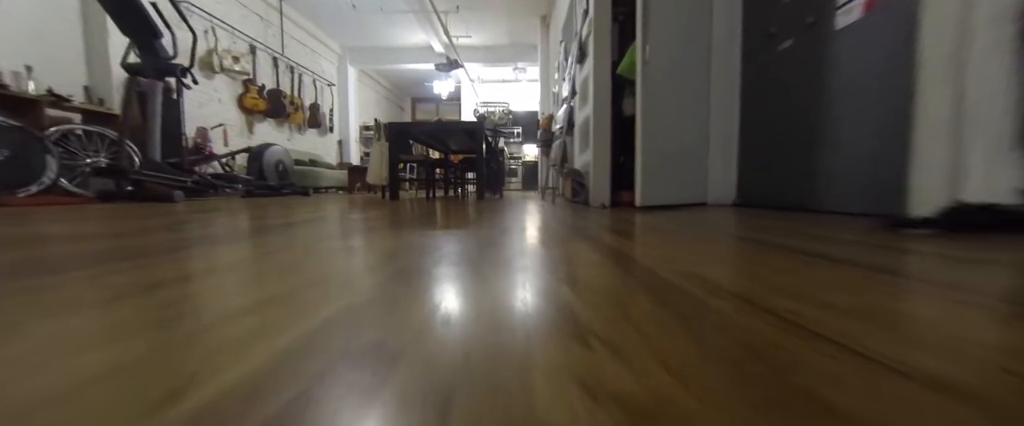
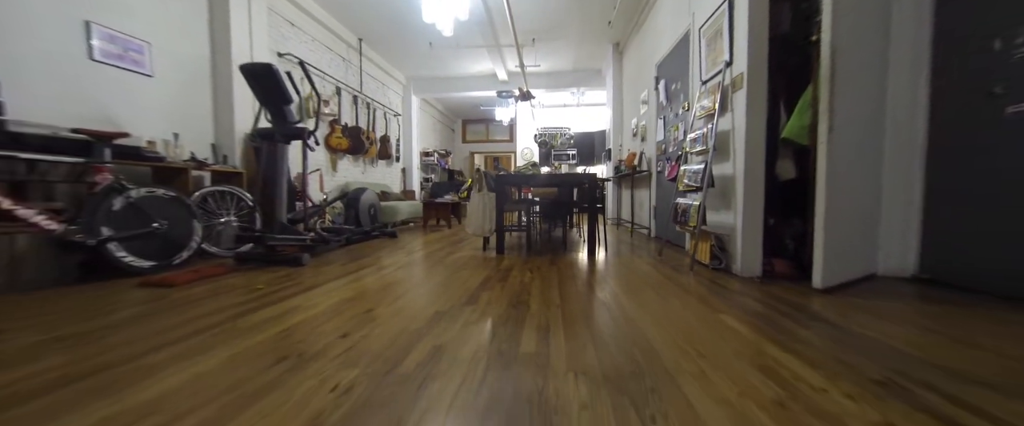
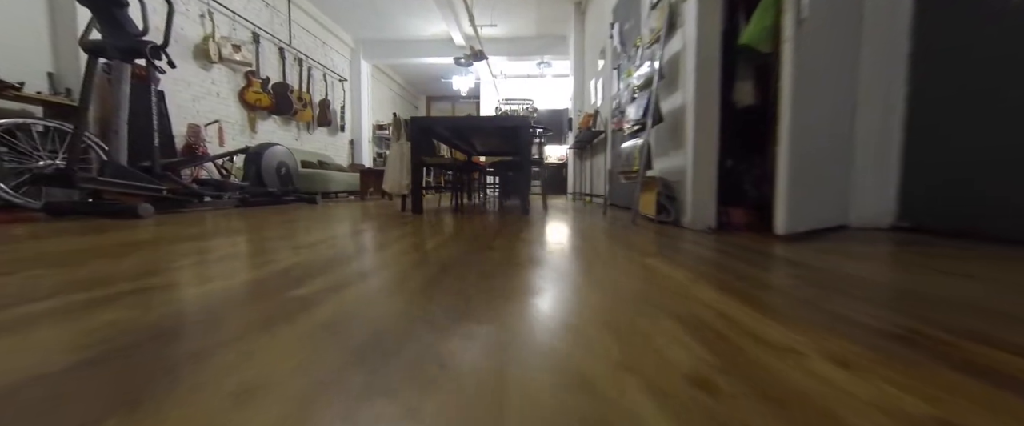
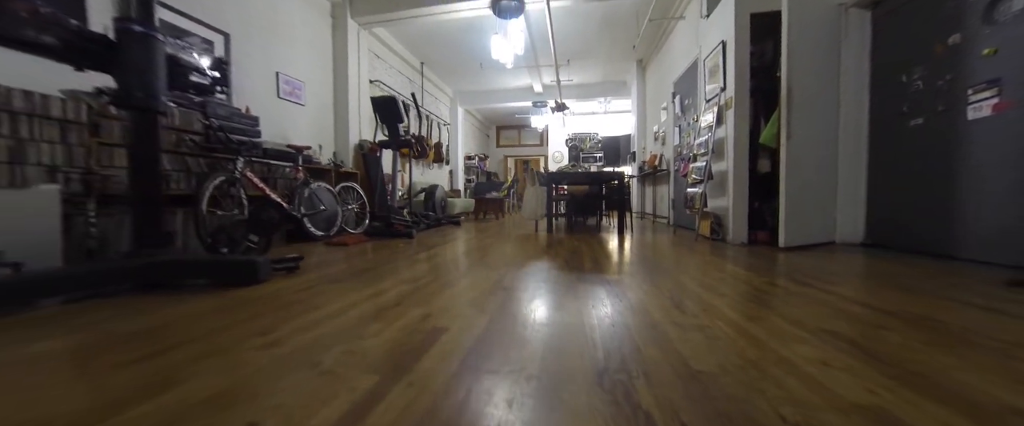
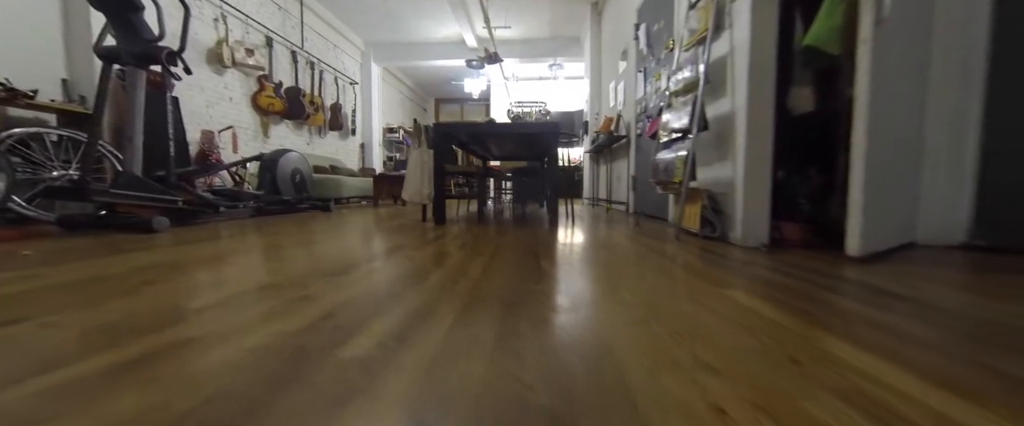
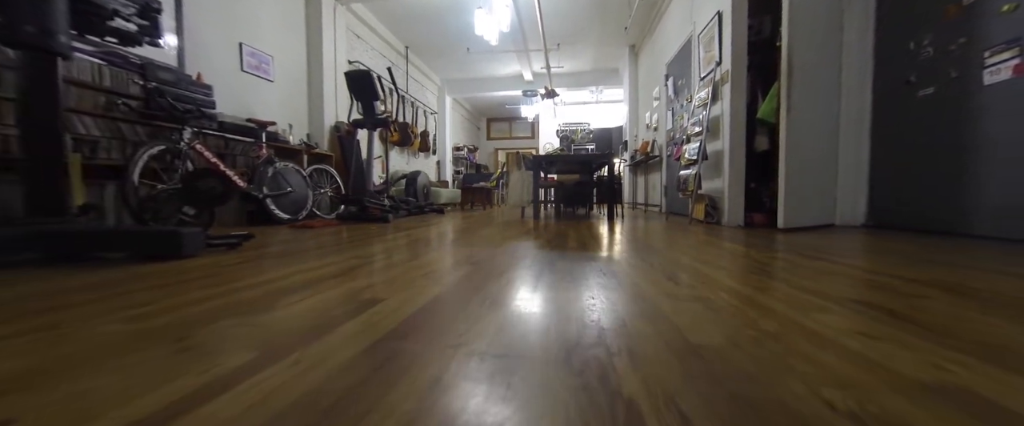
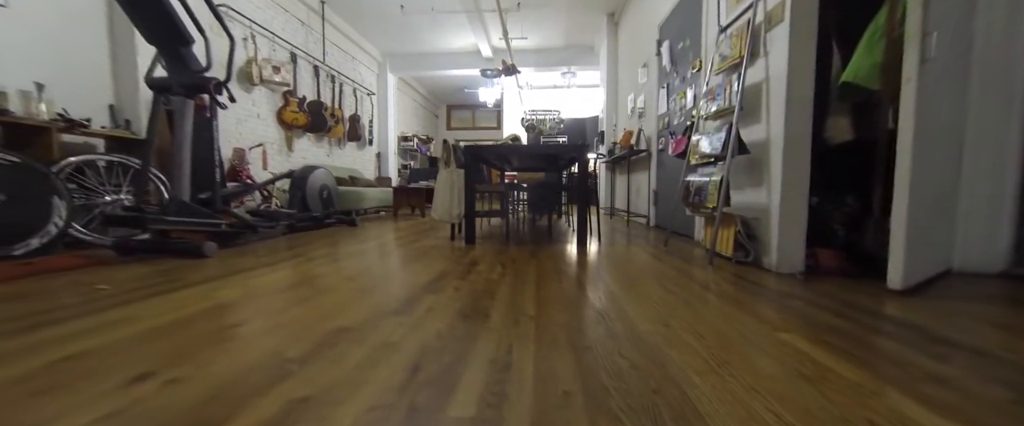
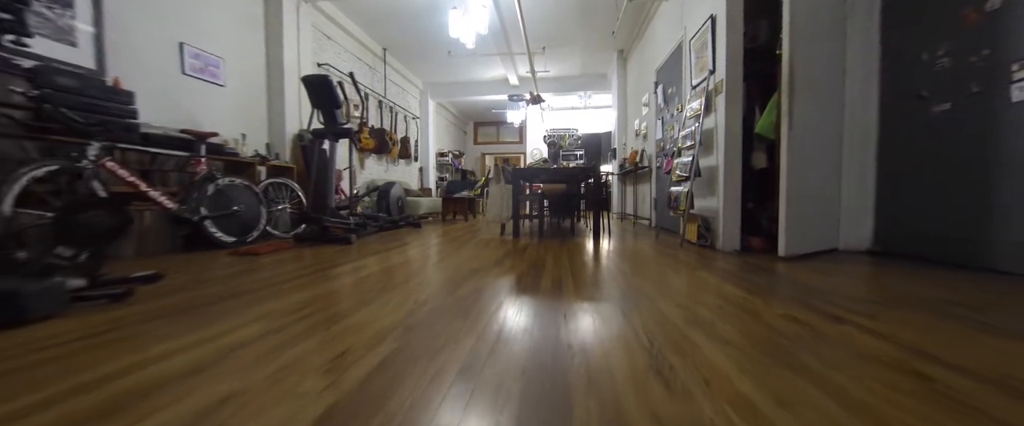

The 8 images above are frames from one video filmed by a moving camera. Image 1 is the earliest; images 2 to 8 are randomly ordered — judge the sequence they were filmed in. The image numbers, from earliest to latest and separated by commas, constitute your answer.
3, 5, 7, 2, 8, 6, 4
